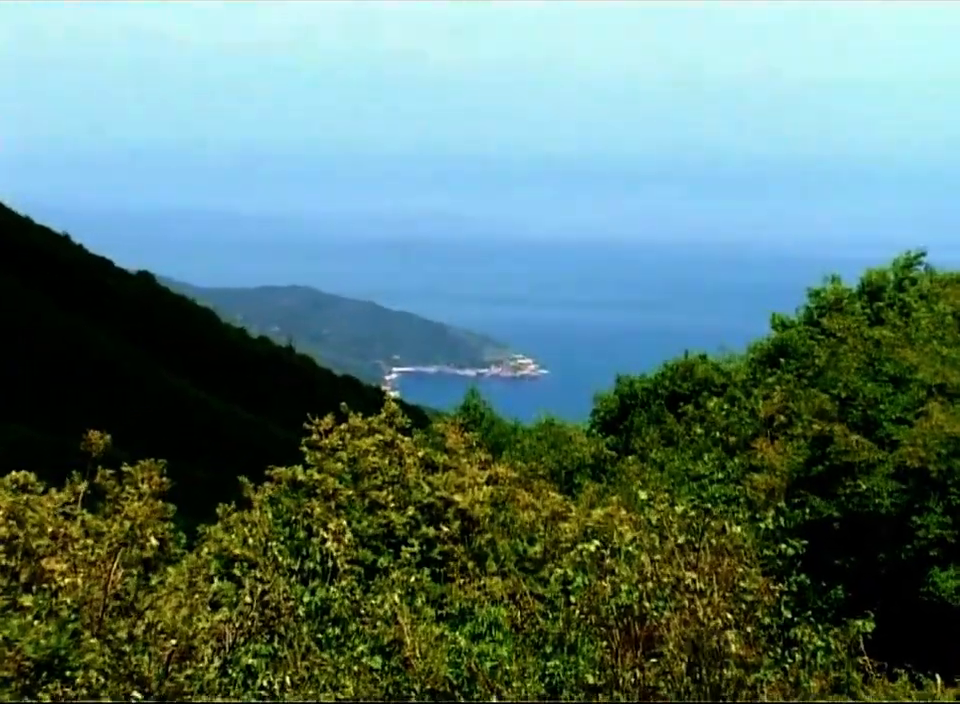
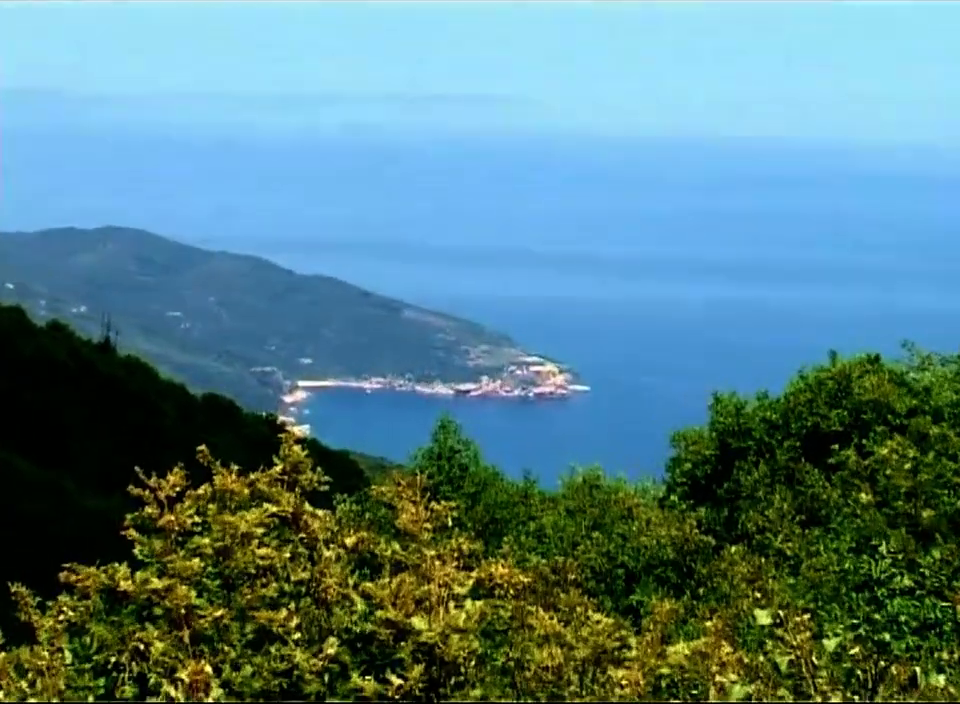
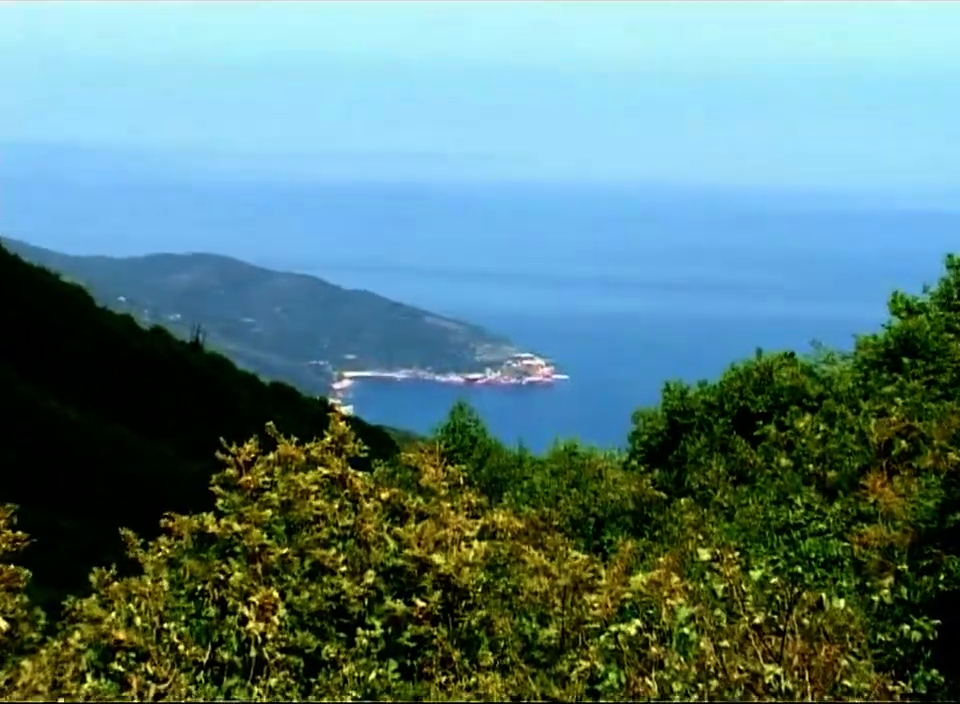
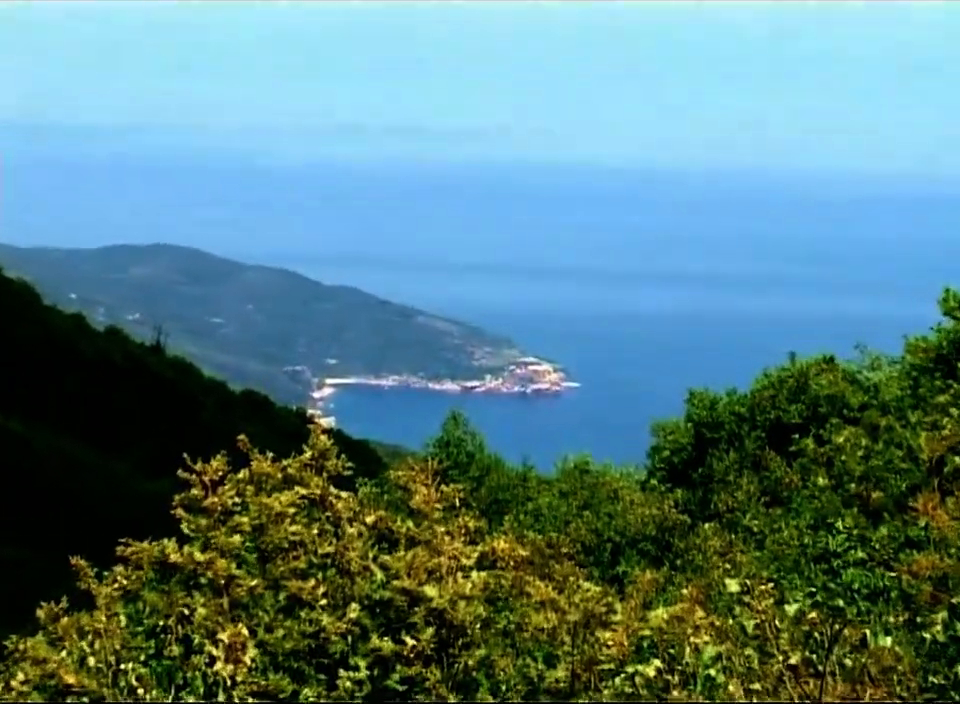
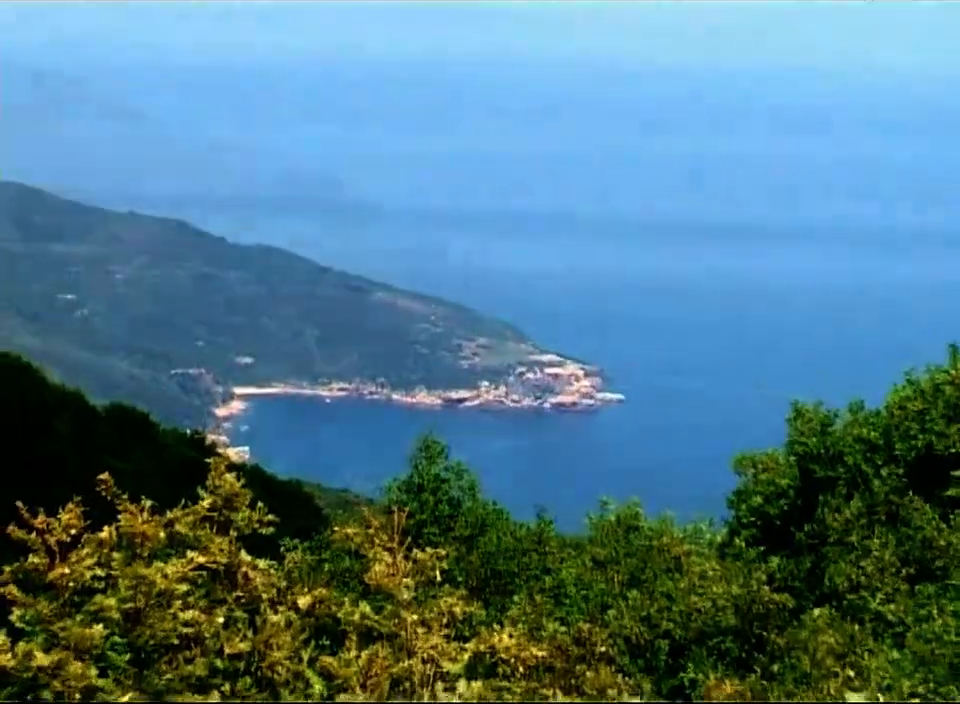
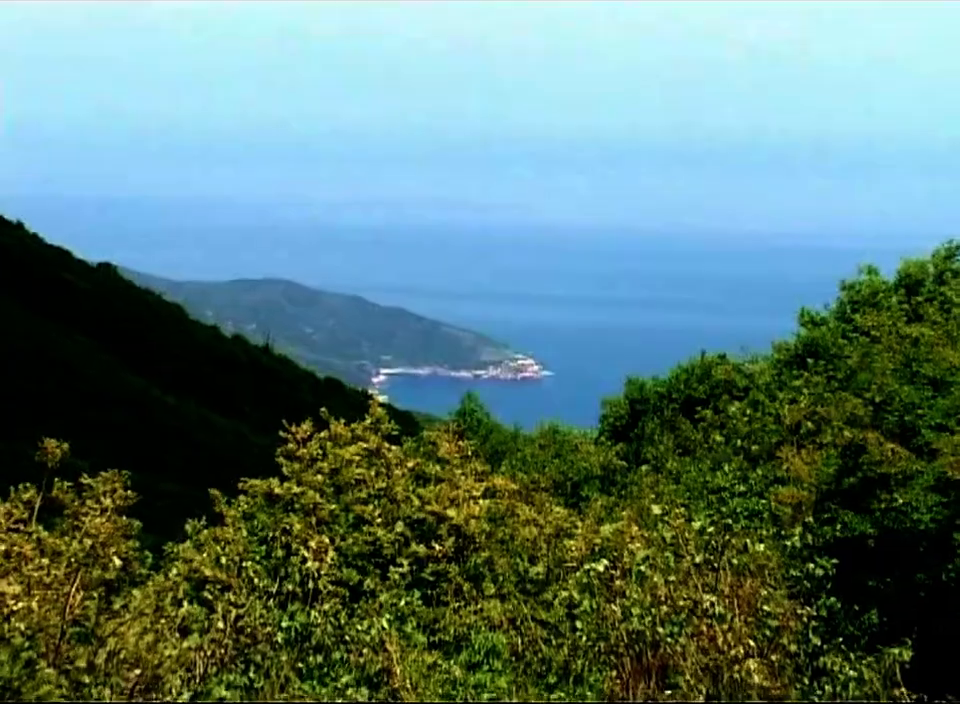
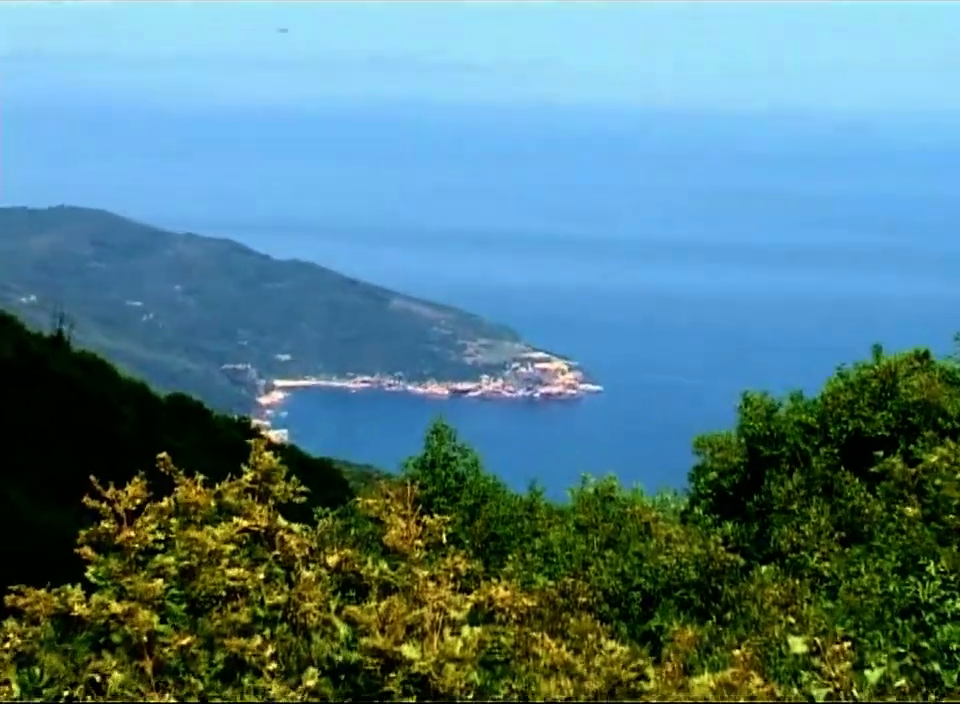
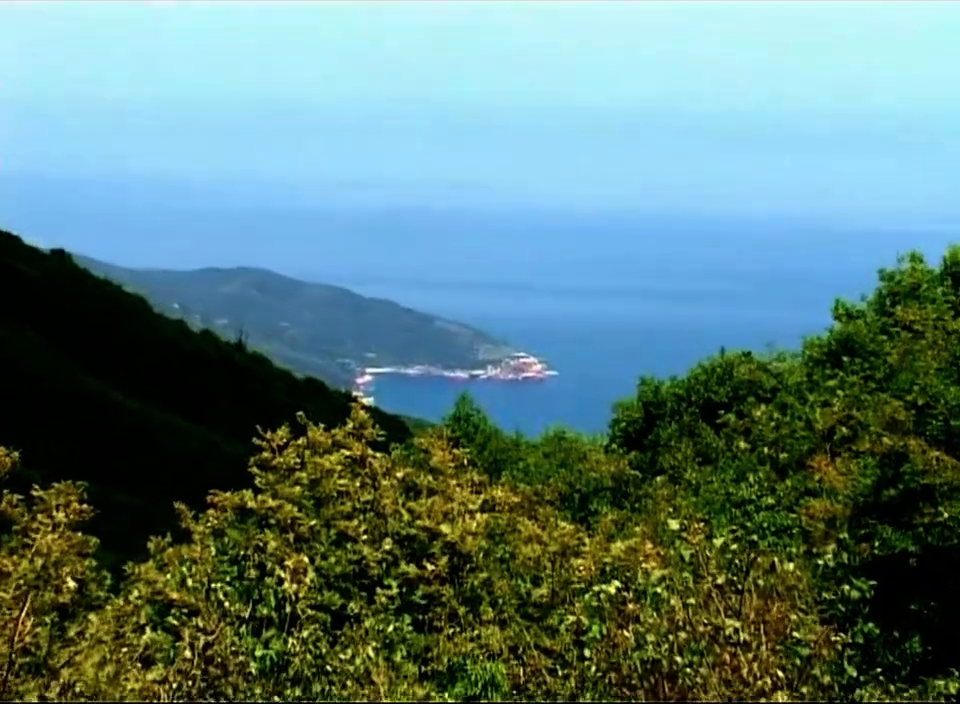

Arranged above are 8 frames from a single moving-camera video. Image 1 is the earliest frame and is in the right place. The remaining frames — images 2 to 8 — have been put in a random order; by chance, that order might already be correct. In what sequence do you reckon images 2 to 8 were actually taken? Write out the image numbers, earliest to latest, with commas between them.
6, 8, 3, 4, 2, 7, 5
